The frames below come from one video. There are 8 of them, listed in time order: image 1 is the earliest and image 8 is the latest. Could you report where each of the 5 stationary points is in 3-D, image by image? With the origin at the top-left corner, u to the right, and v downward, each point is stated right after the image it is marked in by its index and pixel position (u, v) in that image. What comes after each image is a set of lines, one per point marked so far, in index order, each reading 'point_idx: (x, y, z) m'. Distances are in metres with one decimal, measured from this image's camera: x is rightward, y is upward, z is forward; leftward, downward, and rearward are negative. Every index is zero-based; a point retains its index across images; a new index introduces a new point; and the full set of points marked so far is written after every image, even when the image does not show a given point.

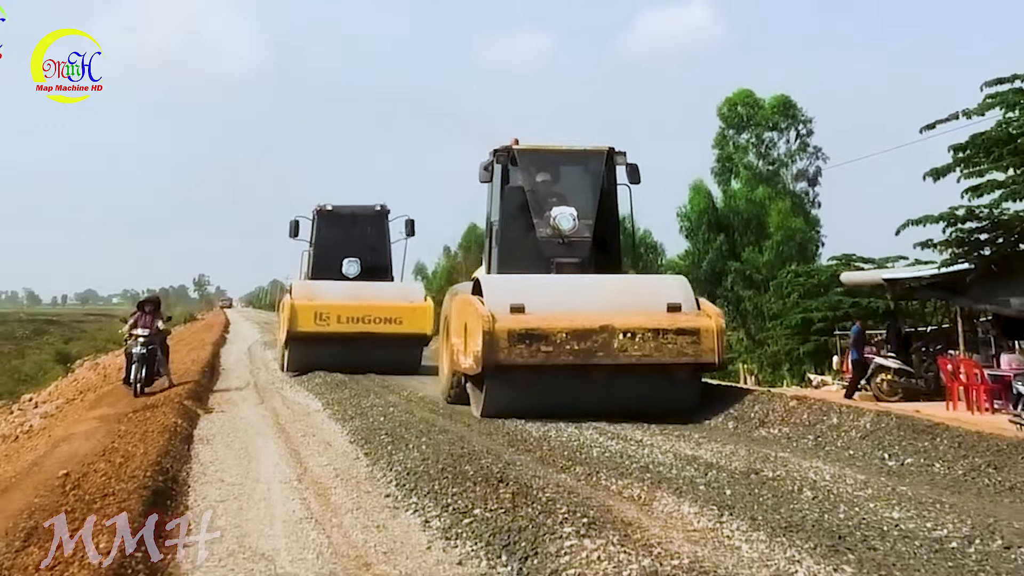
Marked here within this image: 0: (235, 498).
0: (-1.8, -1.3, +5.7) m
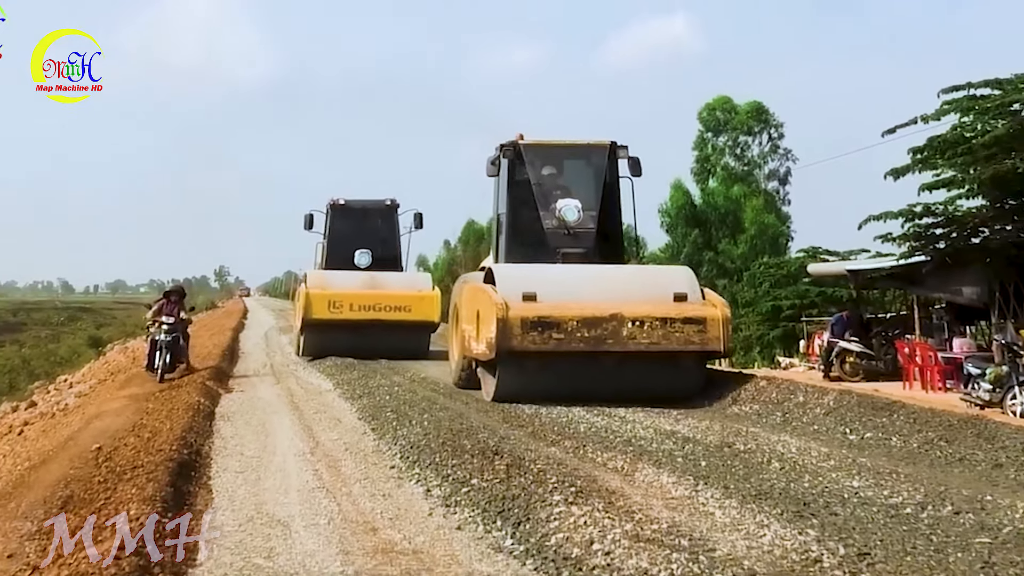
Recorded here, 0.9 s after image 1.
0: (-1.8, -1.2, +6.2) m
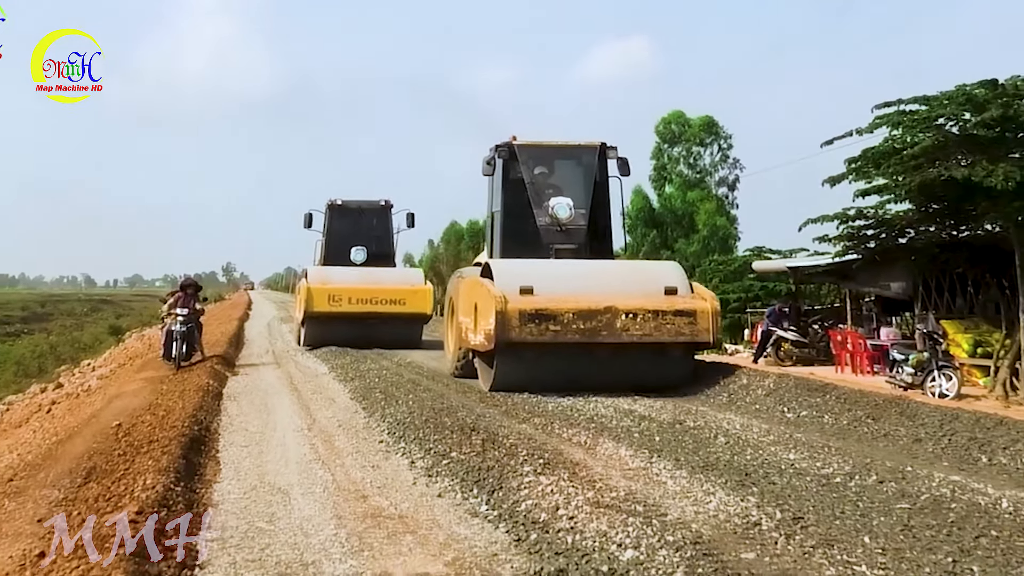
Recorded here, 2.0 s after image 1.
0: (-2.0, -1.2, +6.8) m
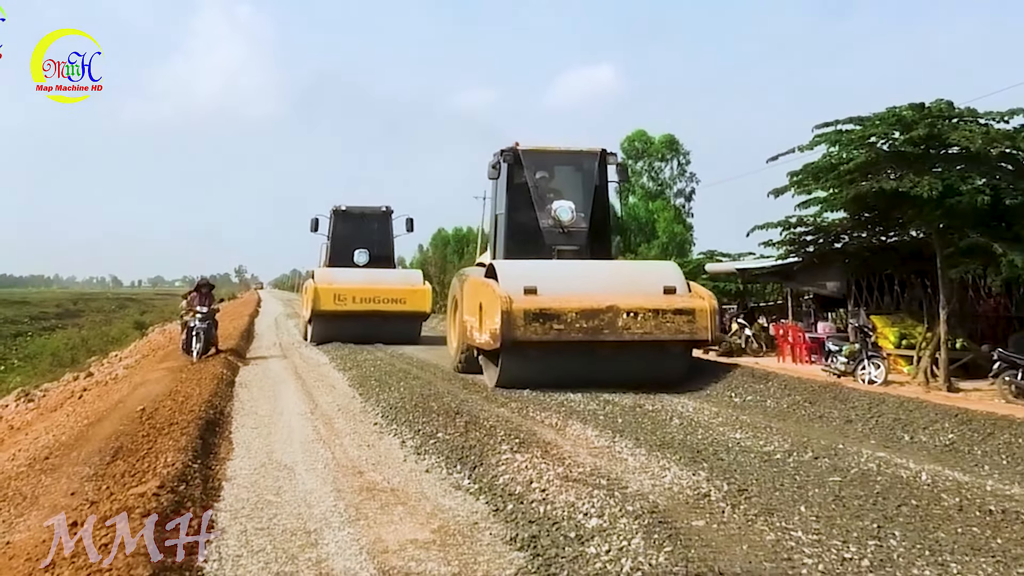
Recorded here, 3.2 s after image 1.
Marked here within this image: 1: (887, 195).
0: (-2.1, -1.2, +7.5) m
1: (+4.4, +1.1, +10.6) m
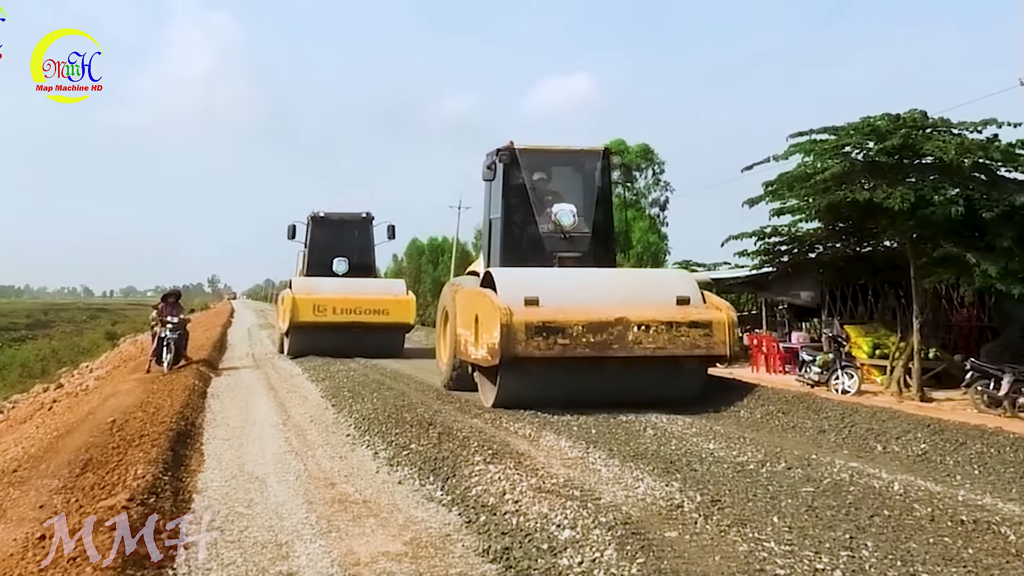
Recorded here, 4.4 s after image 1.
0: (-2.3, -1.3, +7.5) m
1: (+4.2, +1.0, +10.6) m
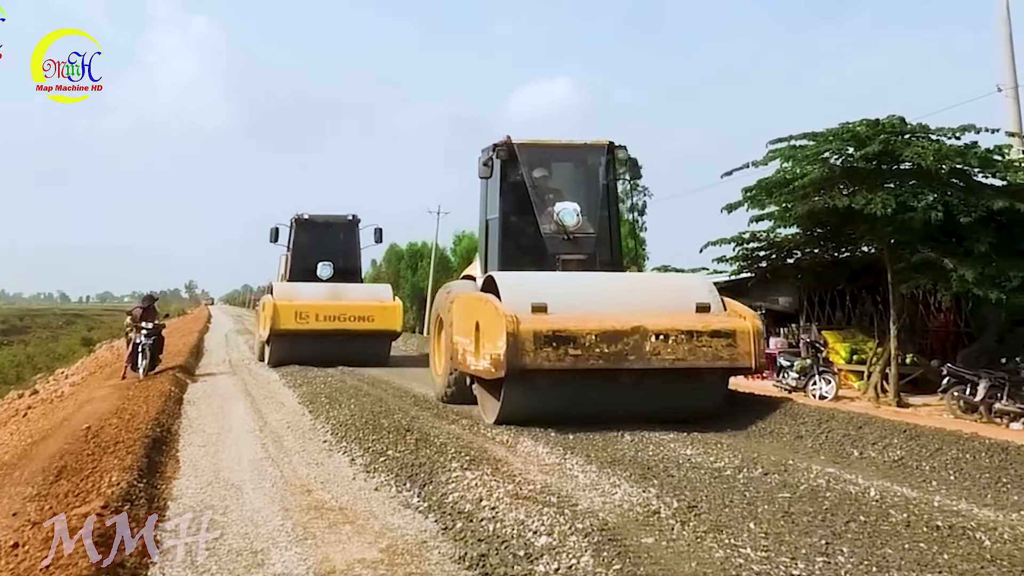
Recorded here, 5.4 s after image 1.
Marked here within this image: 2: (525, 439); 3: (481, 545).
0: (-2.5, -1.3, +7.4) m
1: (+4.0, +0.9, +10.6) m
2: (+0.1, -1.3, +7.4) m
3: (-0.2, -1.6, +5.4) m
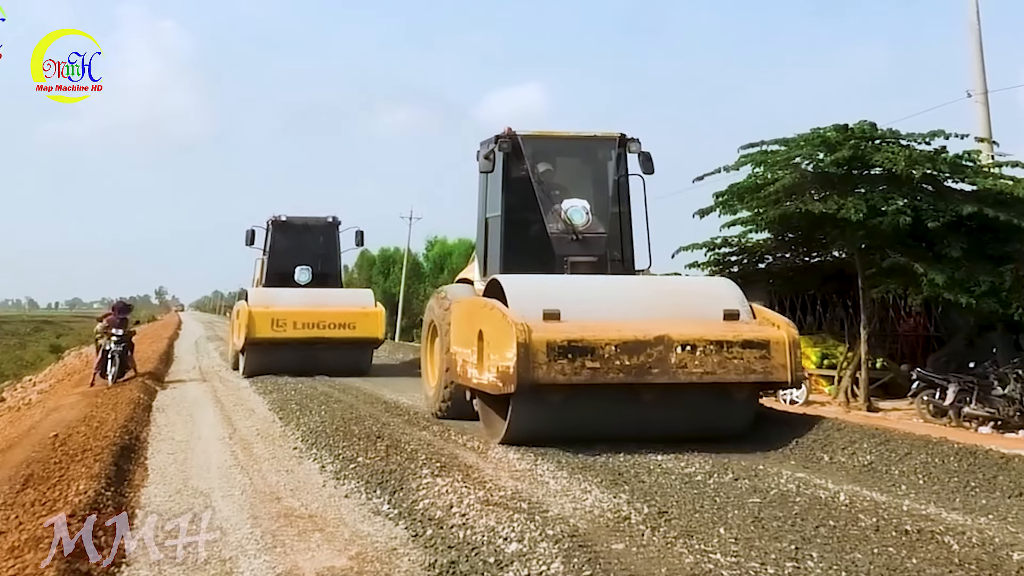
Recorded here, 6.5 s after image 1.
0: (-2.7, -1.4, +7.4) m
1: (+3.7, +0.9, +10.7) m
2: (-0.1, -1.3, +7.4) m
3: (-0.4, -1.6, +5.4) m
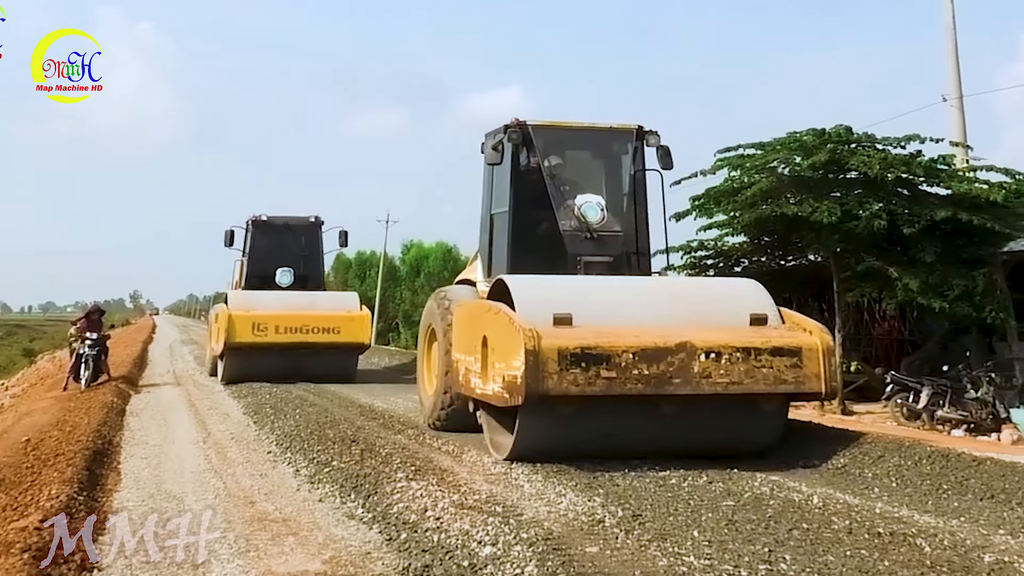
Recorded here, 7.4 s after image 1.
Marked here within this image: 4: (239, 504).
0: (-2.9, -1.4, +7.3) m
1: (+3.5, +0.8, +10.7) m
2: (-0.3, -1.3, +7.3) m
3: (-0.6, -1.6, +5.4) m
4: (-2.0, -1.6, +6.4) m
